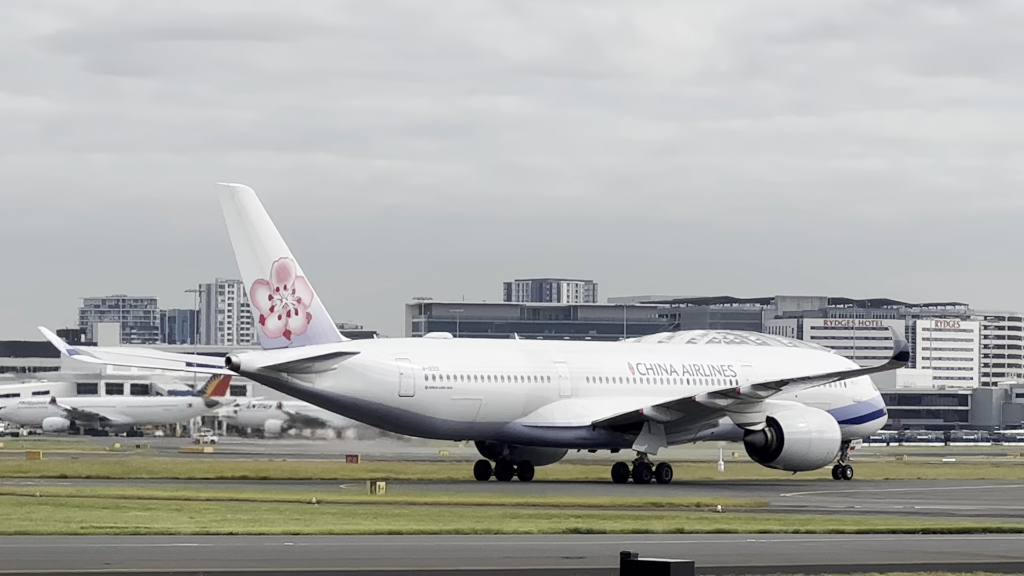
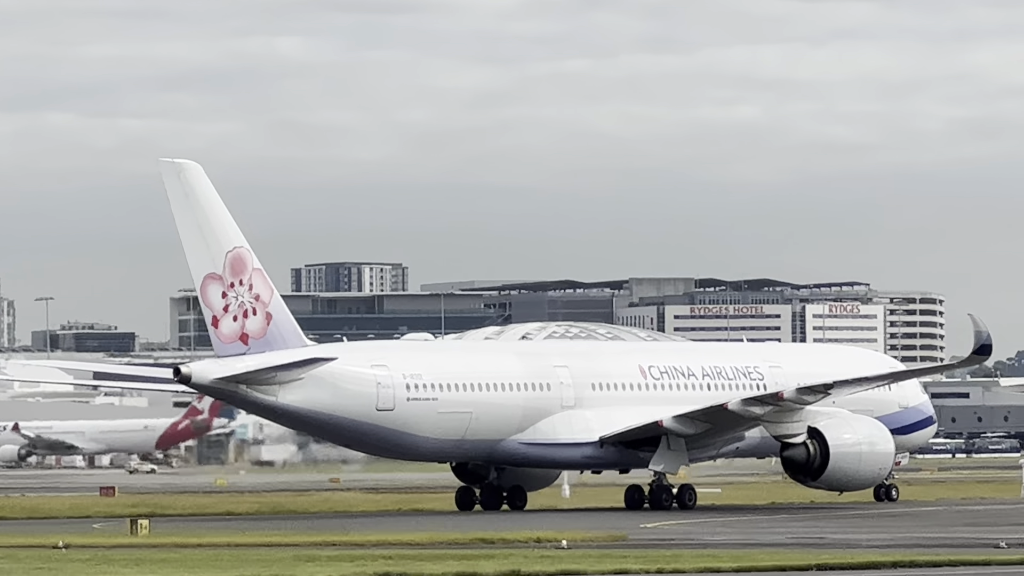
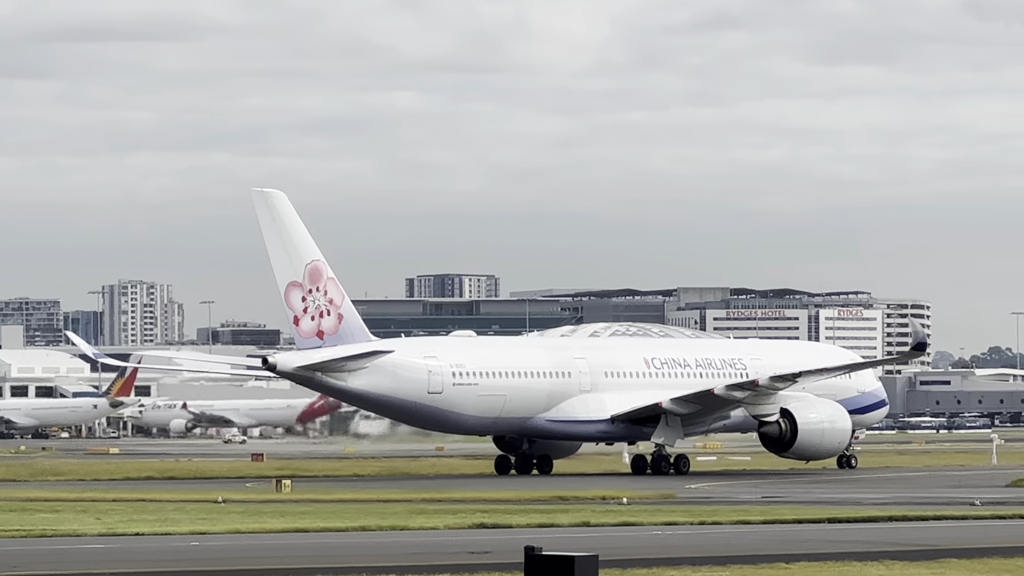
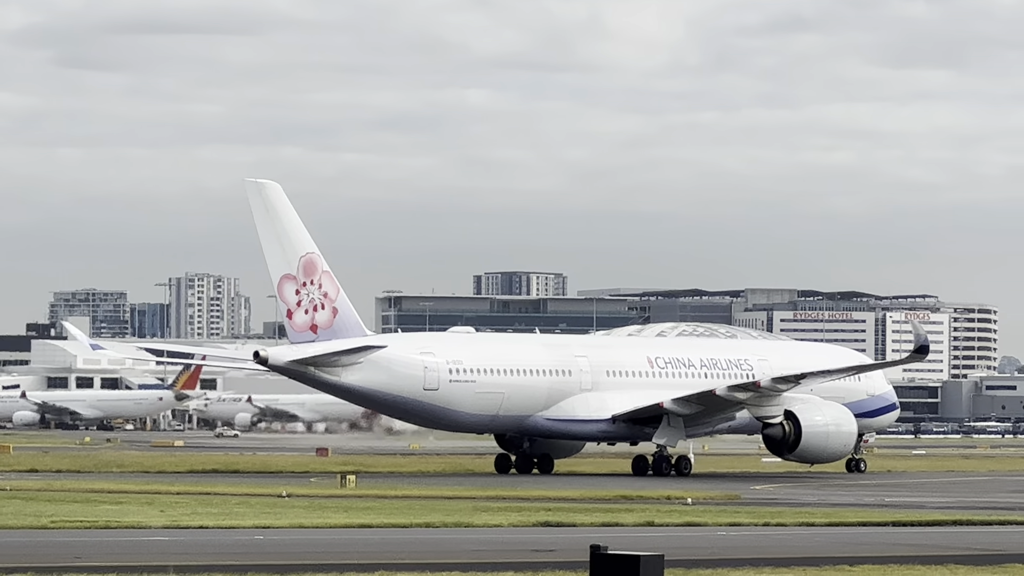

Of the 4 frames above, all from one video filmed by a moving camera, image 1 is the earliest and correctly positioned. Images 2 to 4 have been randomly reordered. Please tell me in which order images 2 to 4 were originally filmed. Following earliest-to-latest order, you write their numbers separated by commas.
4, 3, 2
